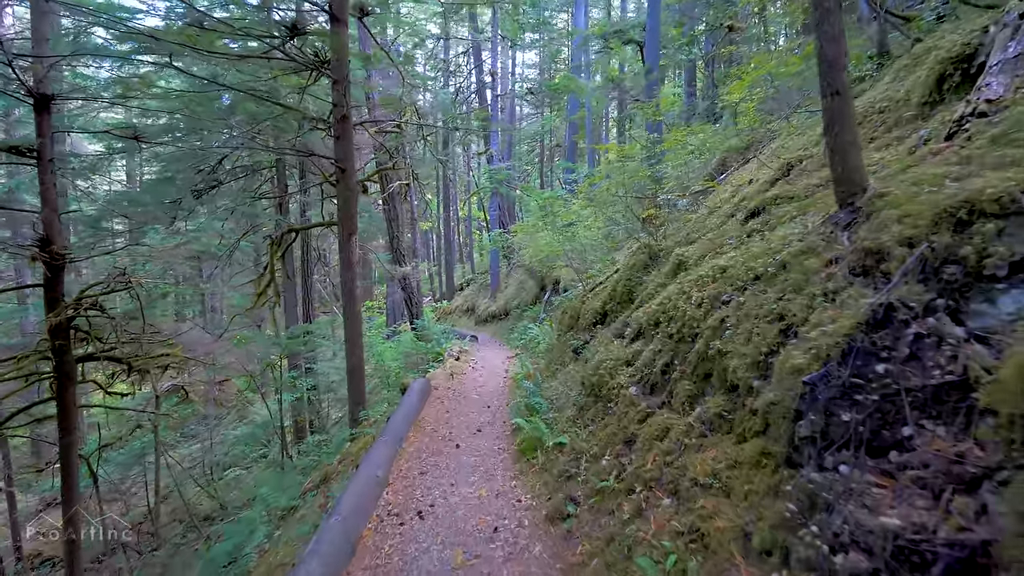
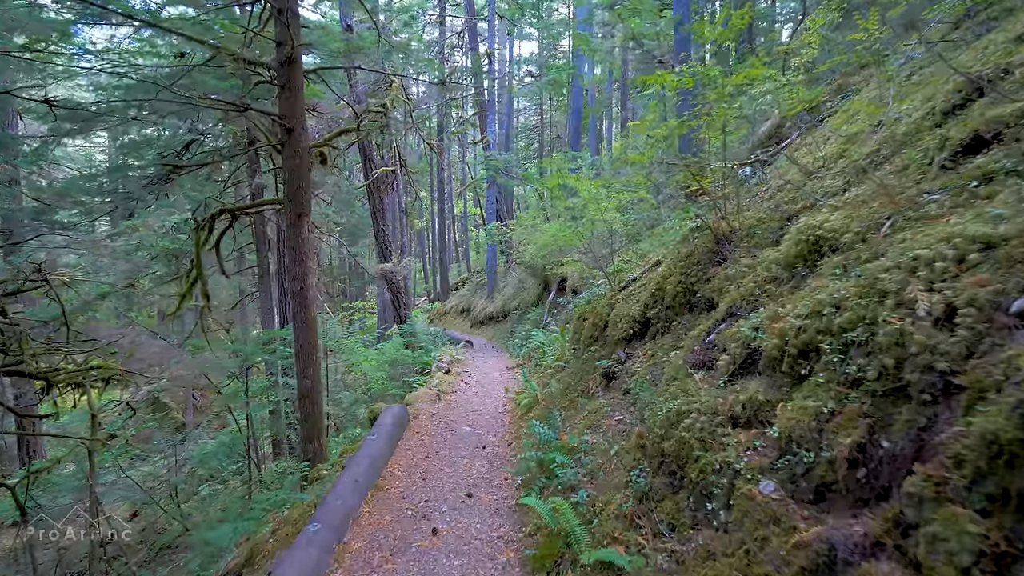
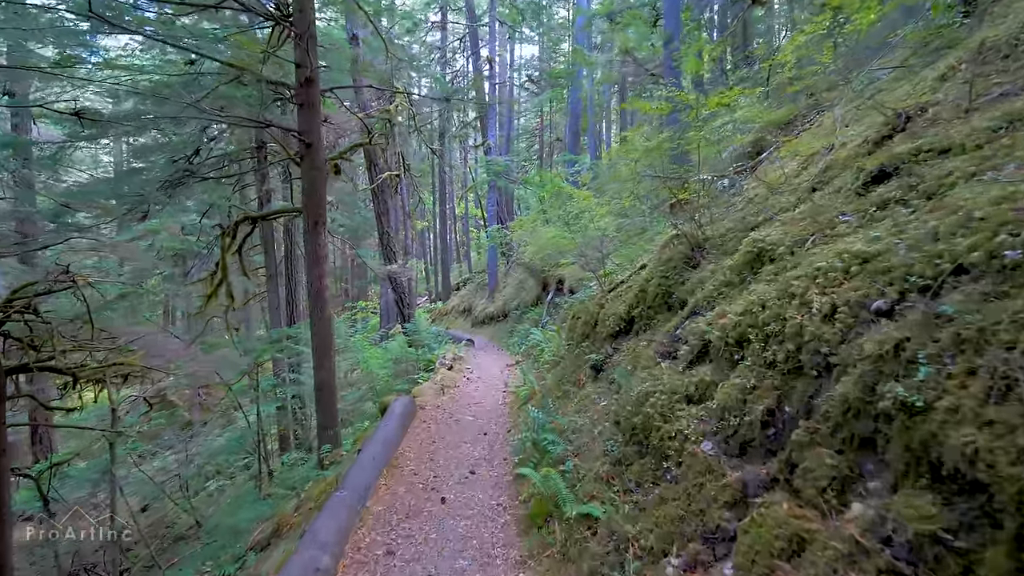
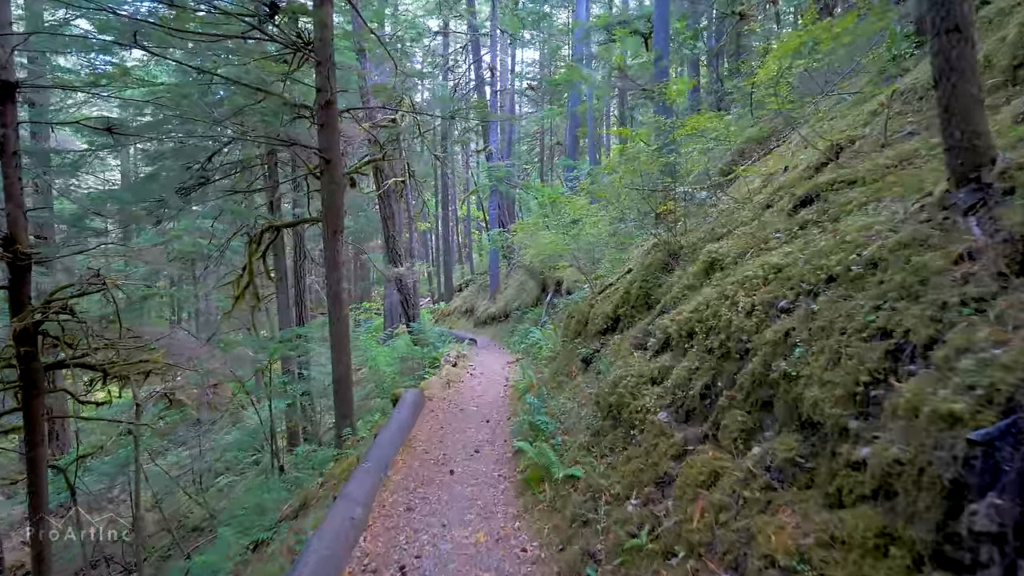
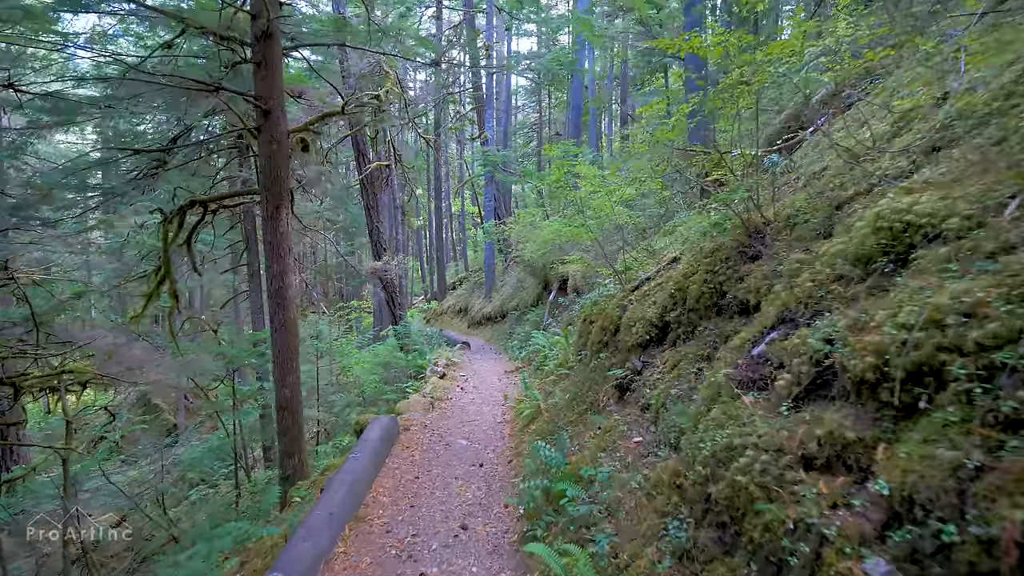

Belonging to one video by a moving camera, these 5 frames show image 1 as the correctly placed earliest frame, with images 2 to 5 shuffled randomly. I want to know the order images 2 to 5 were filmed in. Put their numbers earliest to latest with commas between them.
4, 3, 2, 5
